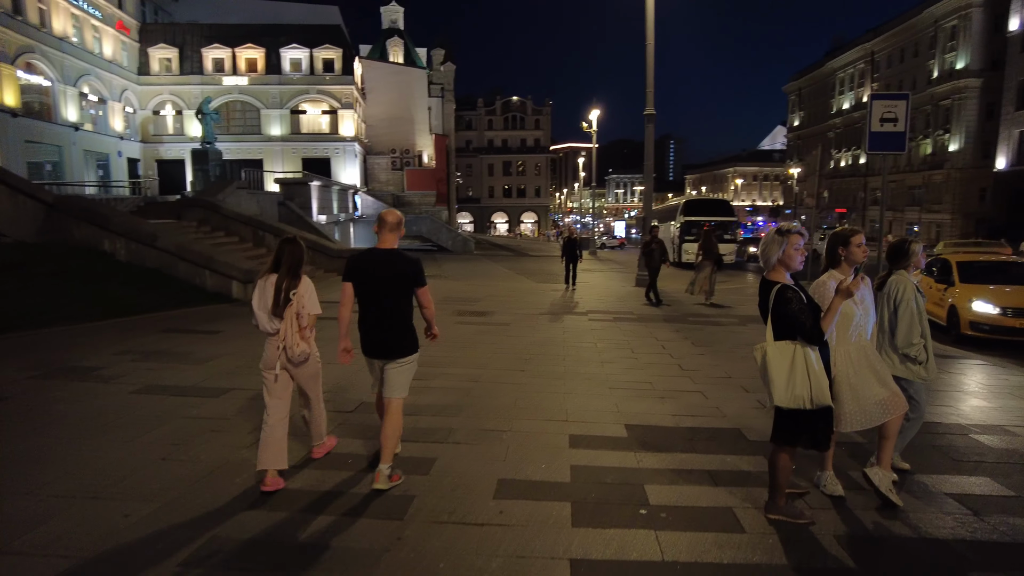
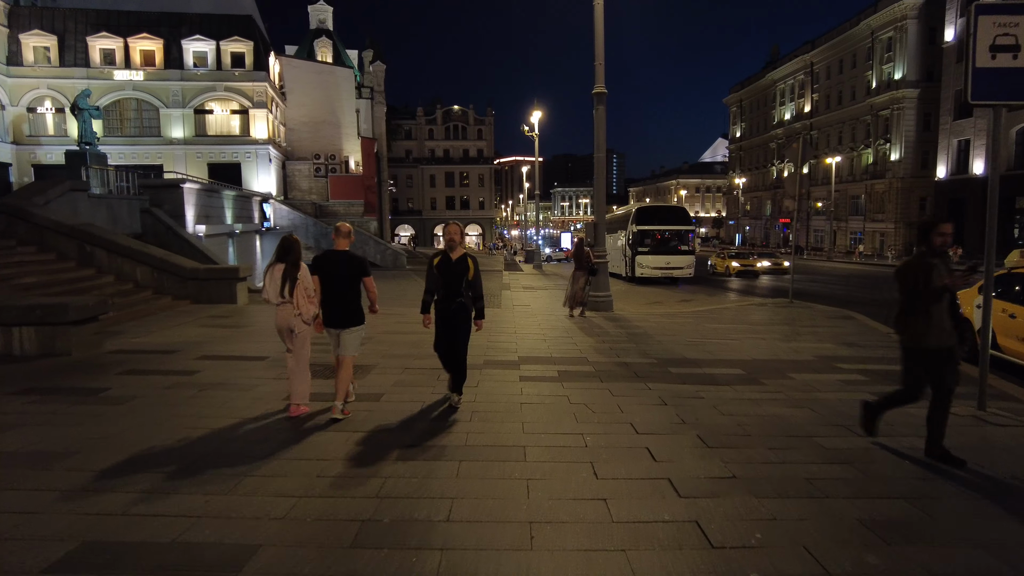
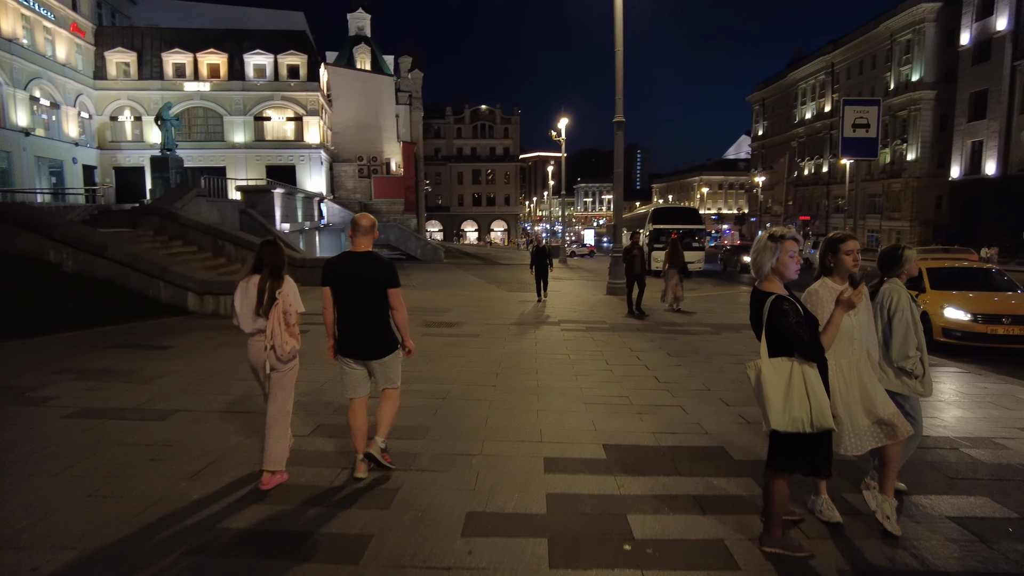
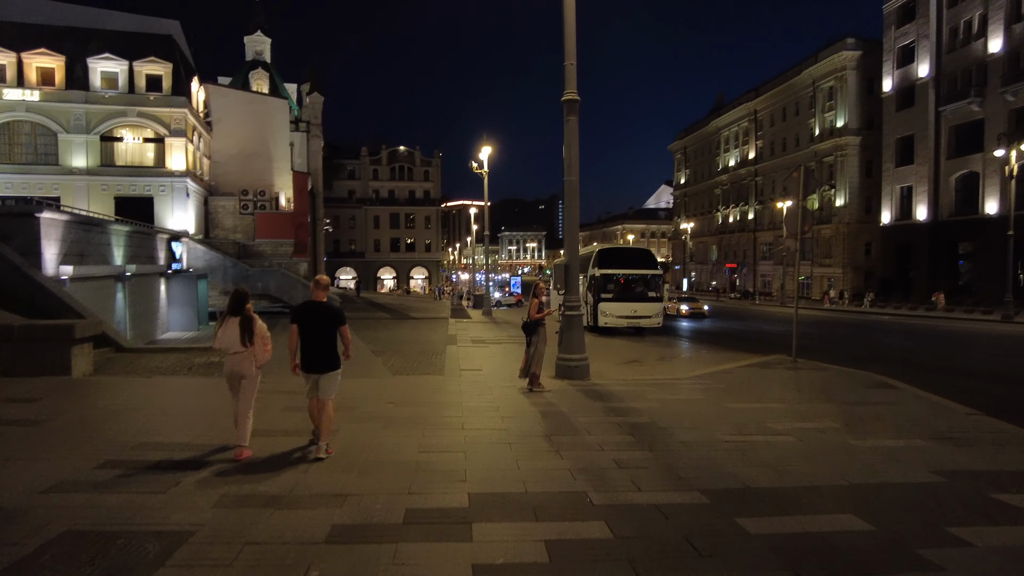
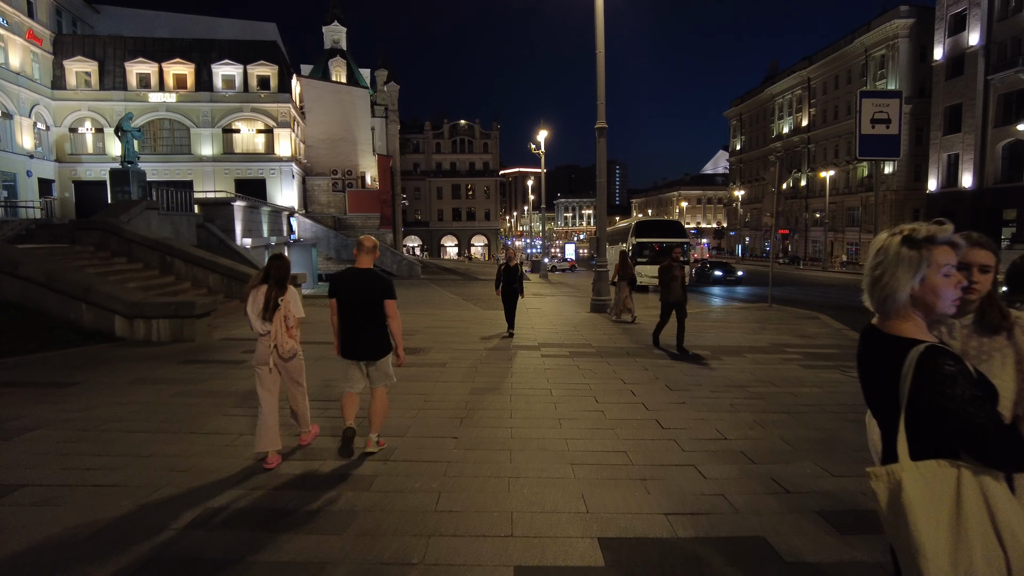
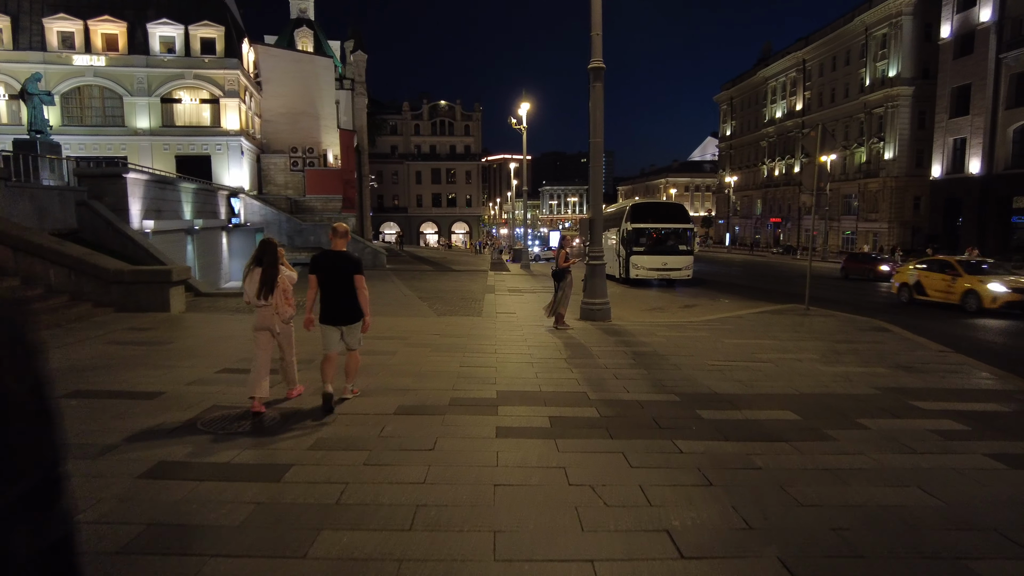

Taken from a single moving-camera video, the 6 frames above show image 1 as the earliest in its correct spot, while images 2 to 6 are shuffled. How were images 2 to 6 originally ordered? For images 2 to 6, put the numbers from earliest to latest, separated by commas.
3, 5, 2, 6, 4
